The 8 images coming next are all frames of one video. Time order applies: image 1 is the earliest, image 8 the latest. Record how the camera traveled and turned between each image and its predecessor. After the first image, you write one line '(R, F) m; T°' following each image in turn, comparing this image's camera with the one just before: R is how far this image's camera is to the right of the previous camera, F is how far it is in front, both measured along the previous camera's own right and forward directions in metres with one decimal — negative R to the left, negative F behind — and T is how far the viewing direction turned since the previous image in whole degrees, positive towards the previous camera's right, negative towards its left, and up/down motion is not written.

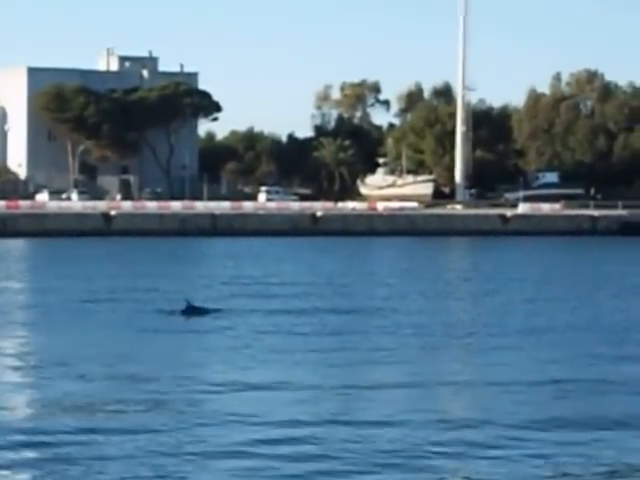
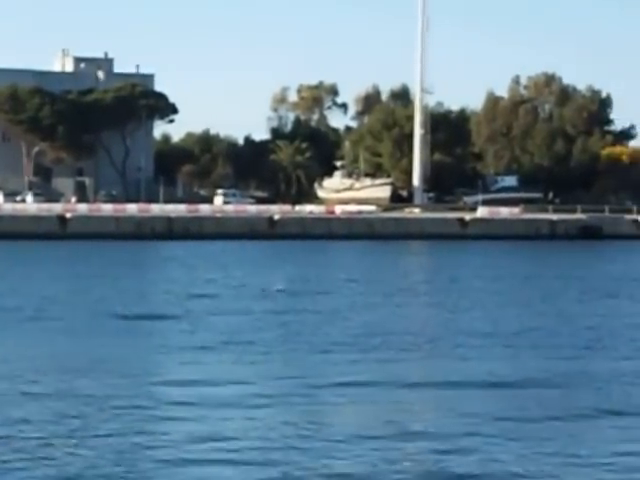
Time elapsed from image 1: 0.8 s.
(-0.1, +0.6) m; +1°
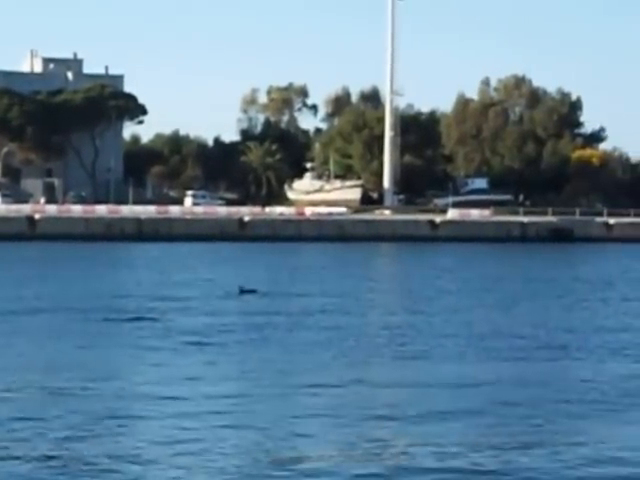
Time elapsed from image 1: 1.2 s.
(0.0, +0.2) m; +1°
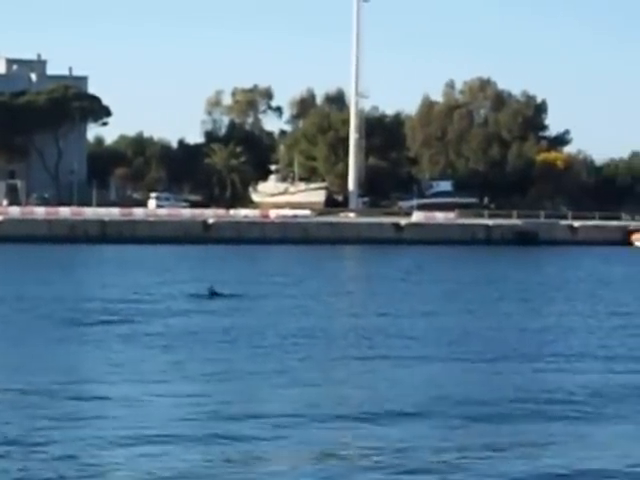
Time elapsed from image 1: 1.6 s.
(-0.1, +0.3) m; -2°
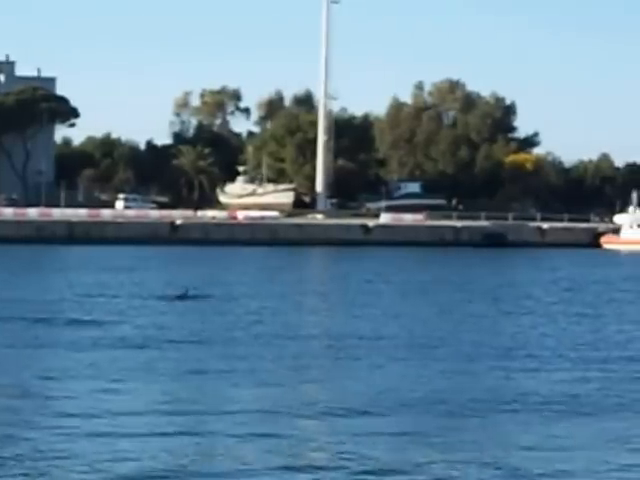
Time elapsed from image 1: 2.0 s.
(0.0, 0.0) m; +1°
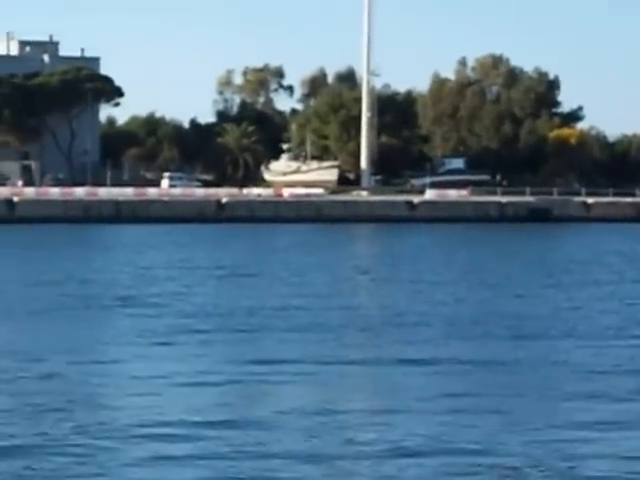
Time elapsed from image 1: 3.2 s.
(-0.1, -0.2) m; -1°
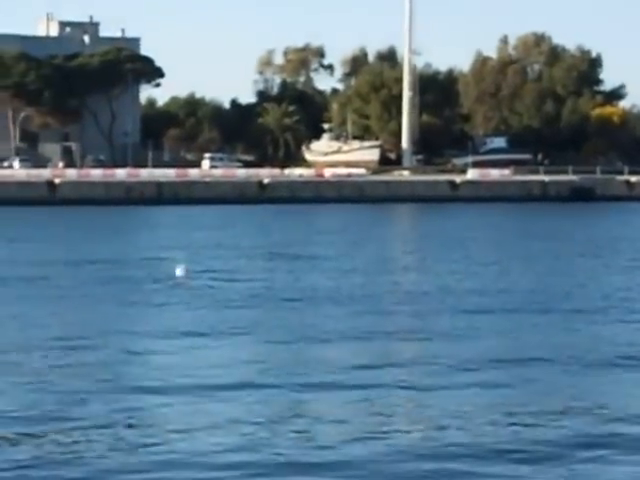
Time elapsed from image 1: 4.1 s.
(-0.1, +0.3) m; -1°
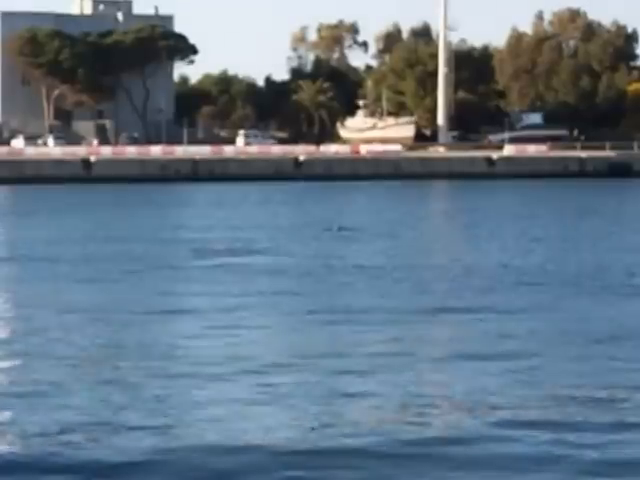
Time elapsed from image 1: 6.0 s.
(-0.1, +0.5) m; -1°
